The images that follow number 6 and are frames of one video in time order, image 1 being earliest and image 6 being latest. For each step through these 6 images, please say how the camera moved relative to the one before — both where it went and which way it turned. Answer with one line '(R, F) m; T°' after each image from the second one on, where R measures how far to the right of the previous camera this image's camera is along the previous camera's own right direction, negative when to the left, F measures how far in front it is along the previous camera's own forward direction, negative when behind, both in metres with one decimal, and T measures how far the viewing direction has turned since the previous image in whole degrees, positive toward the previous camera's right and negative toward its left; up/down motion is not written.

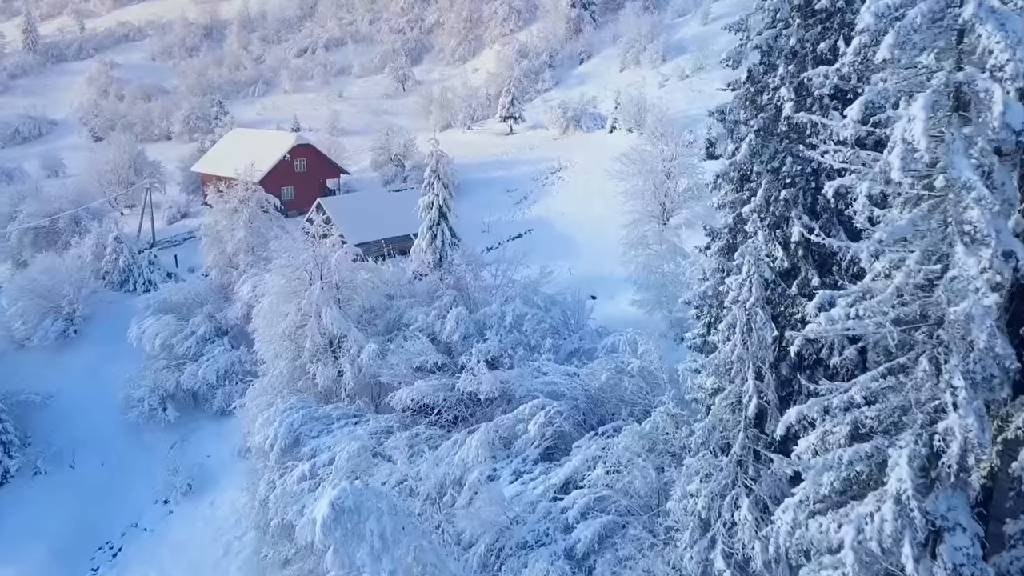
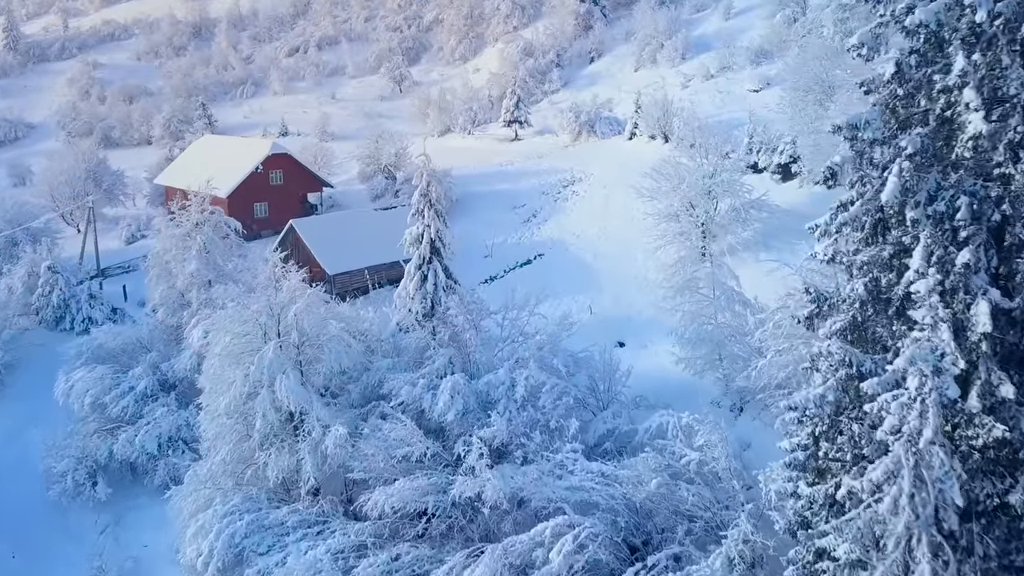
(-0.2, +5.9) m; 0°
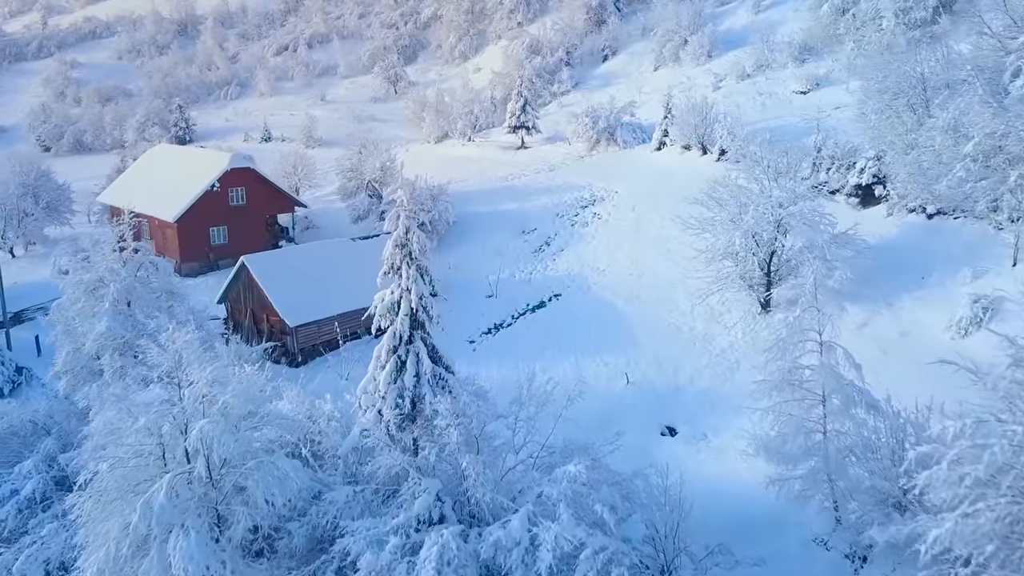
(-0.2, +6.8) m; 0°
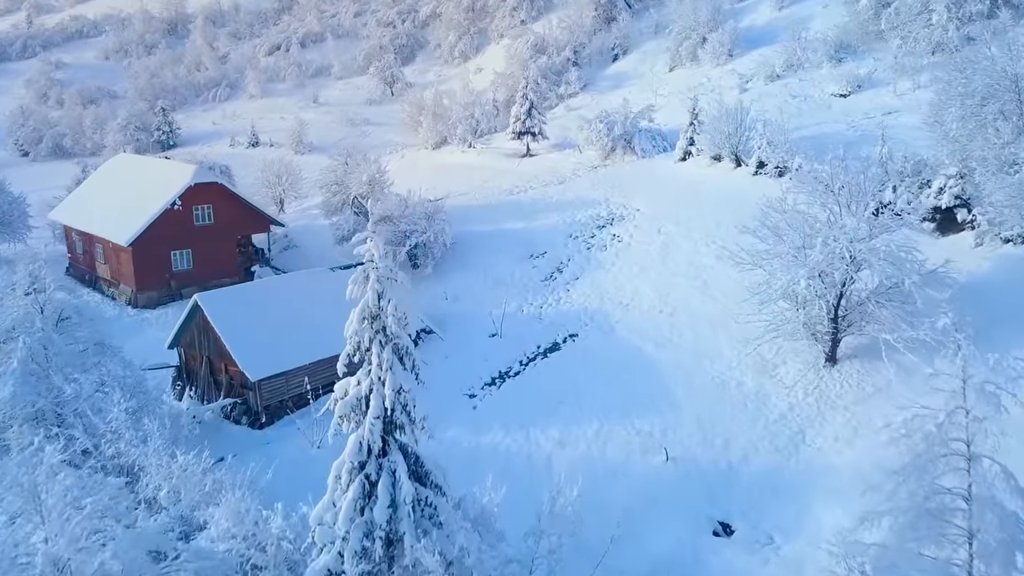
(-0.2, +4.4) m; 0°
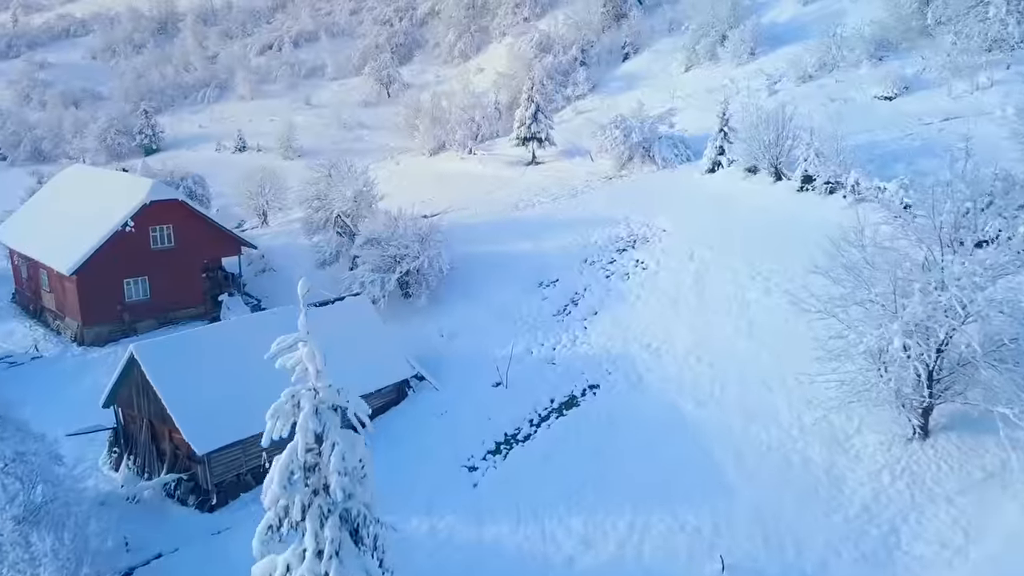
(-0.1, +4.0) m; 0°
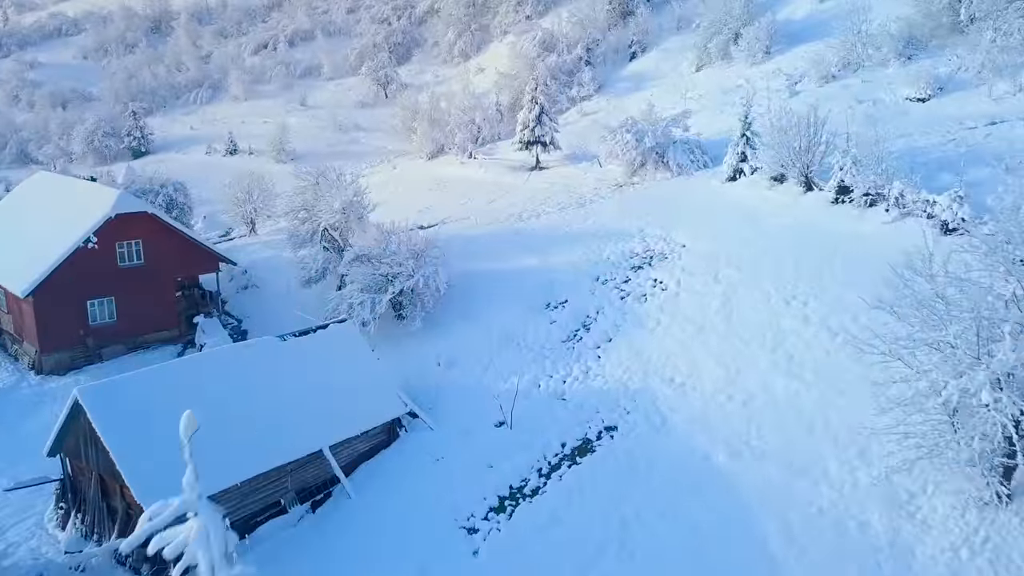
(-0.1, +2.4) m; 0°
